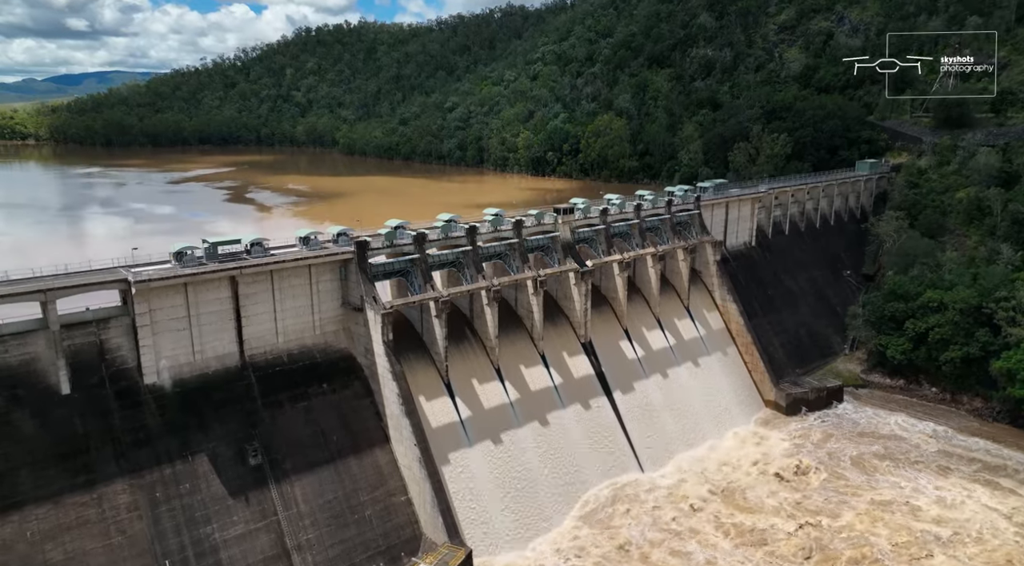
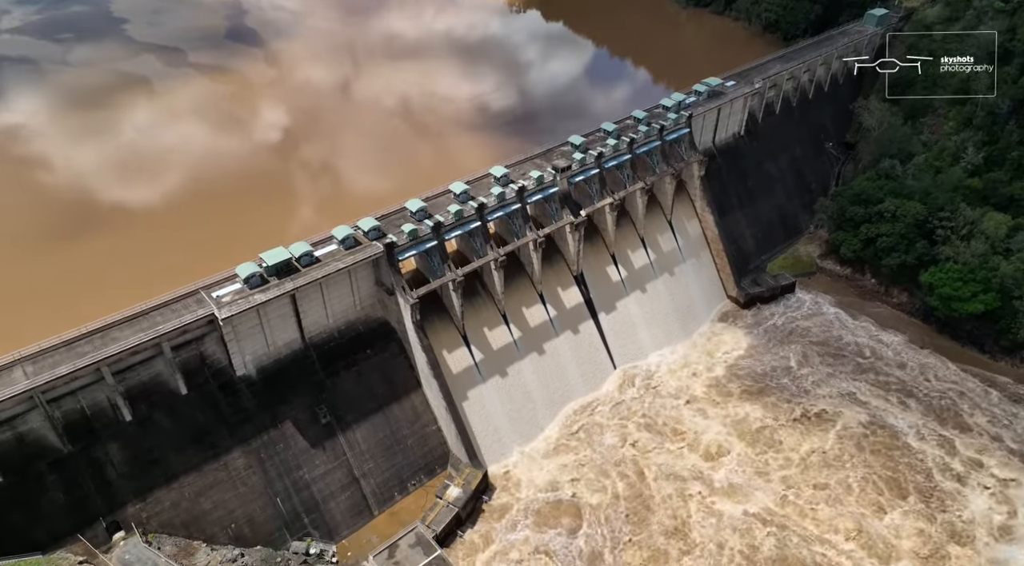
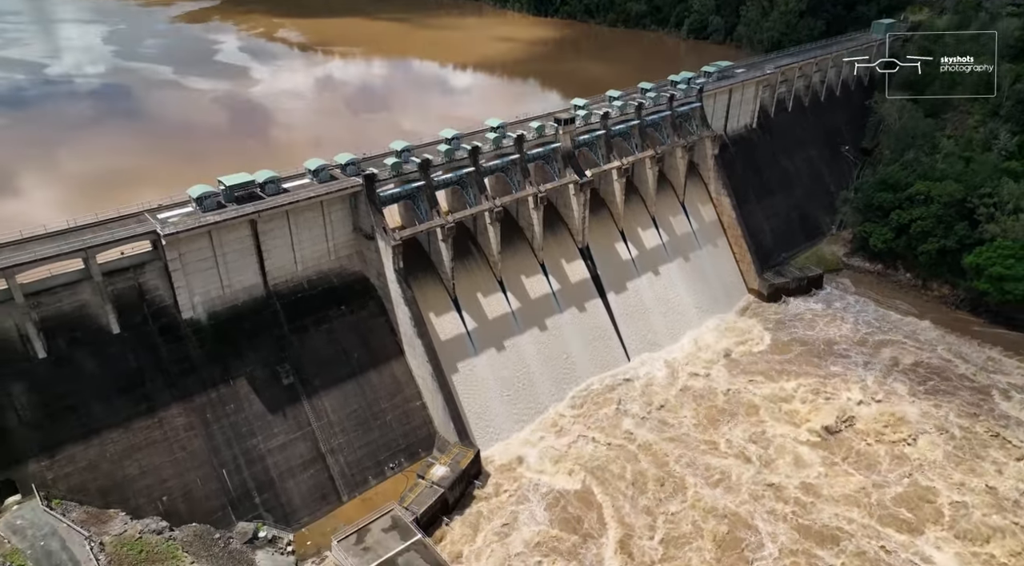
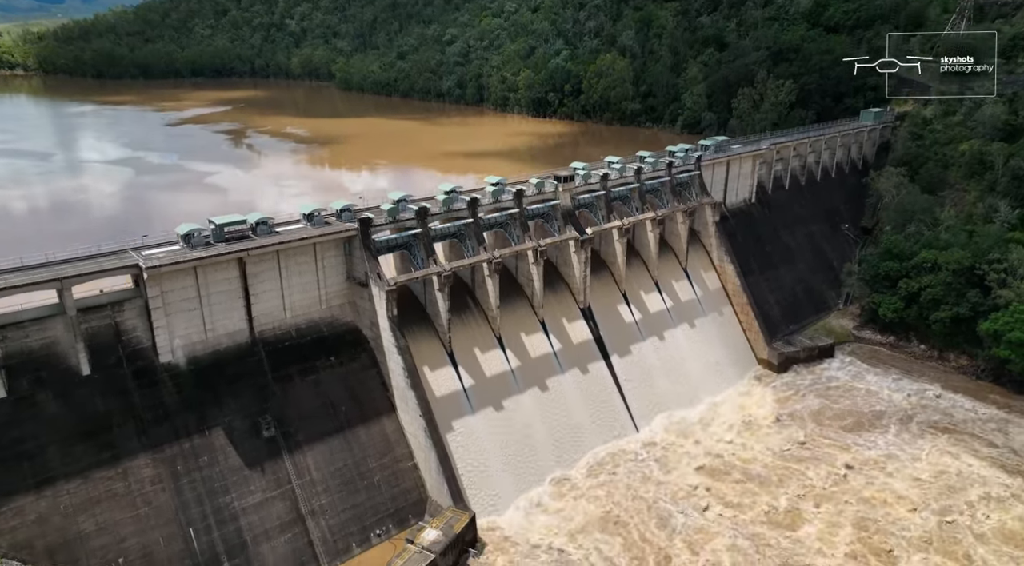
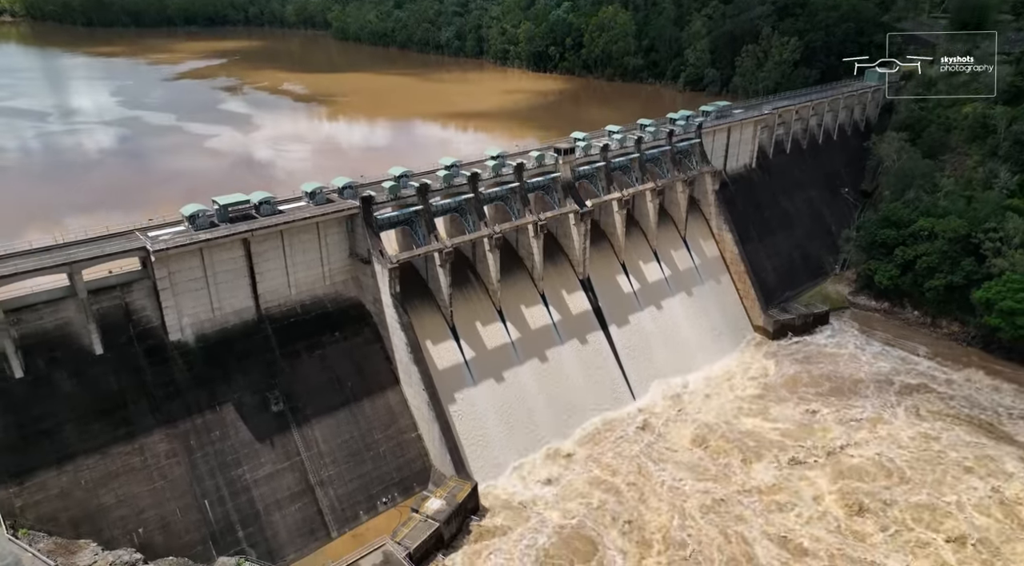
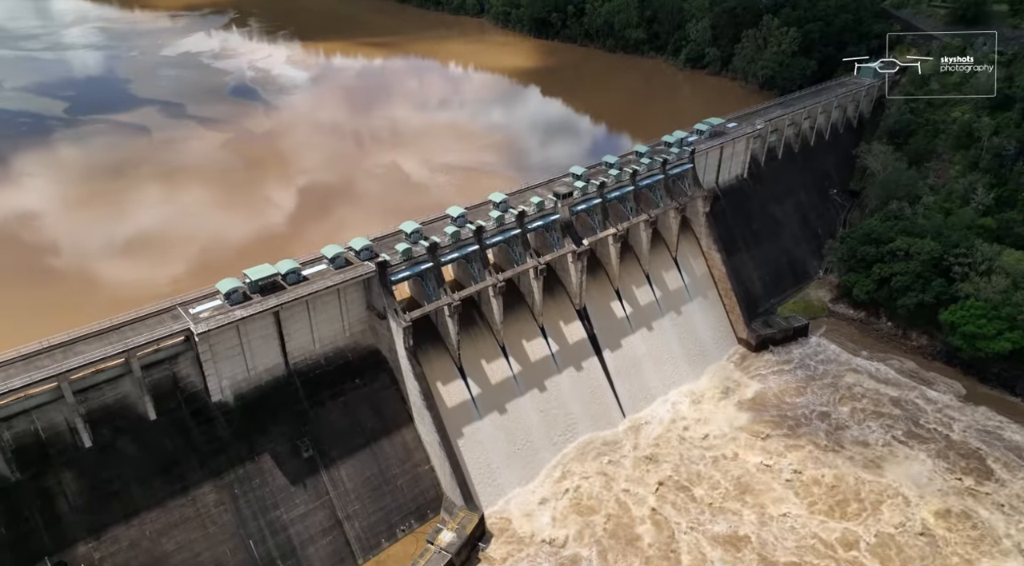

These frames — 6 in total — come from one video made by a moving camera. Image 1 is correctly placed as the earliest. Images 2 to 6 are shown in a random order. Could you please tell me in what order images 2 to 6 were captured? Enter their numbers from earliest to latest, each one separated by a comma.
4, 5, 3, 6, 2
